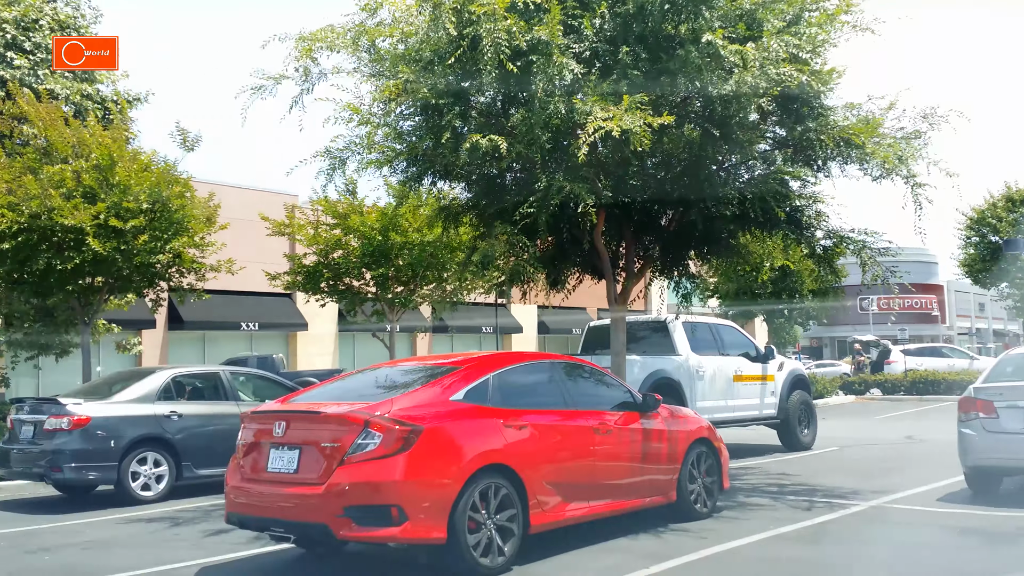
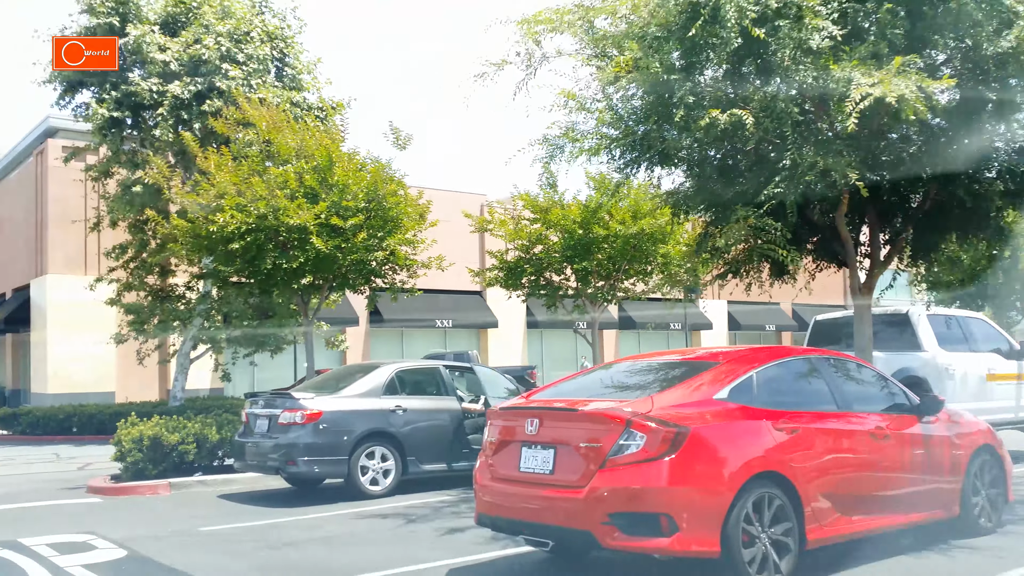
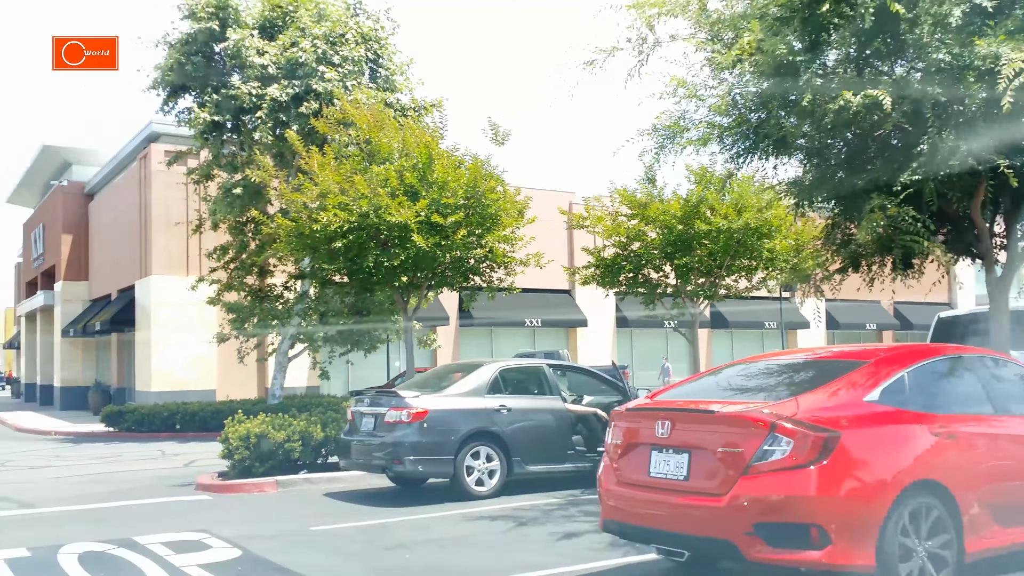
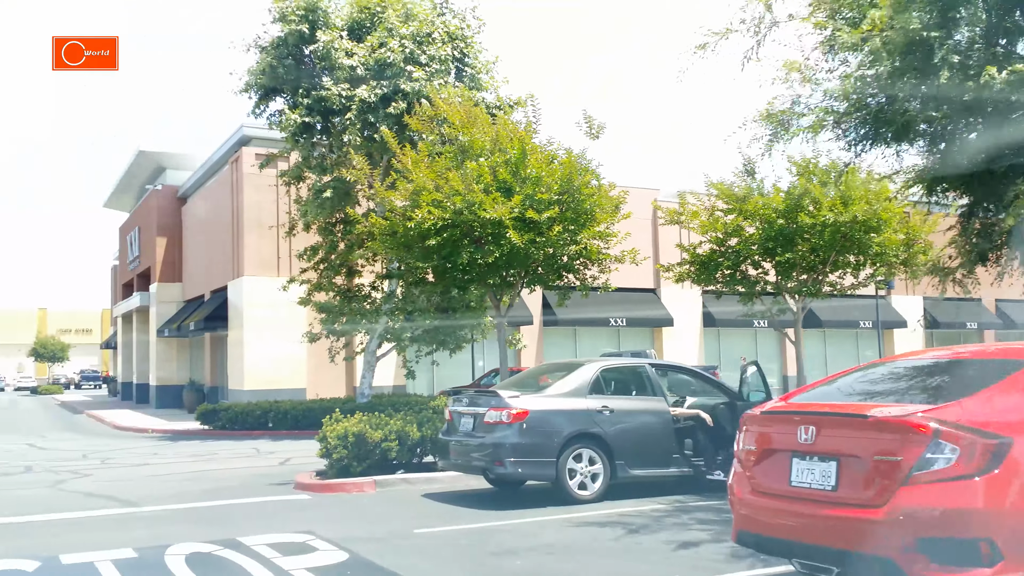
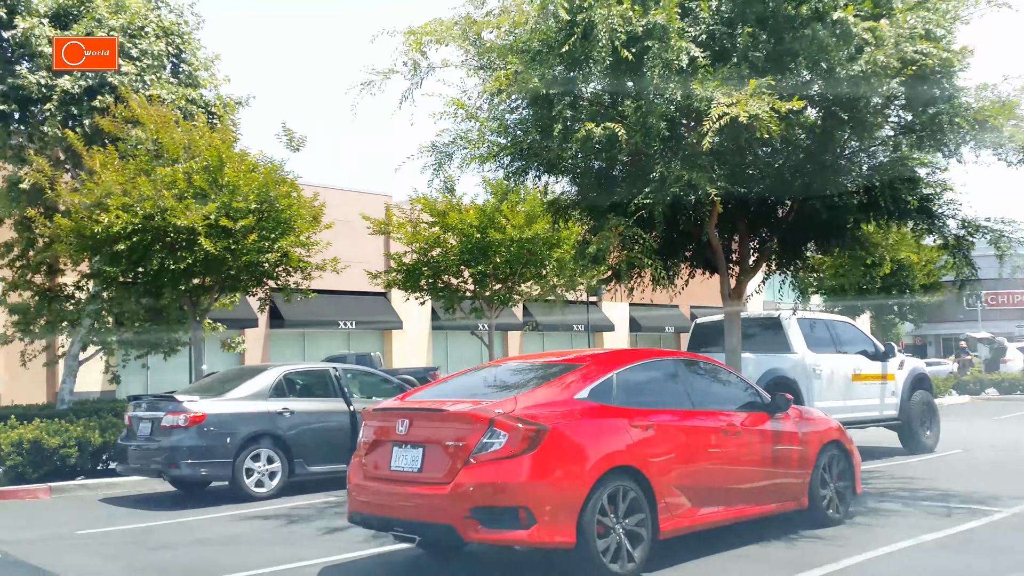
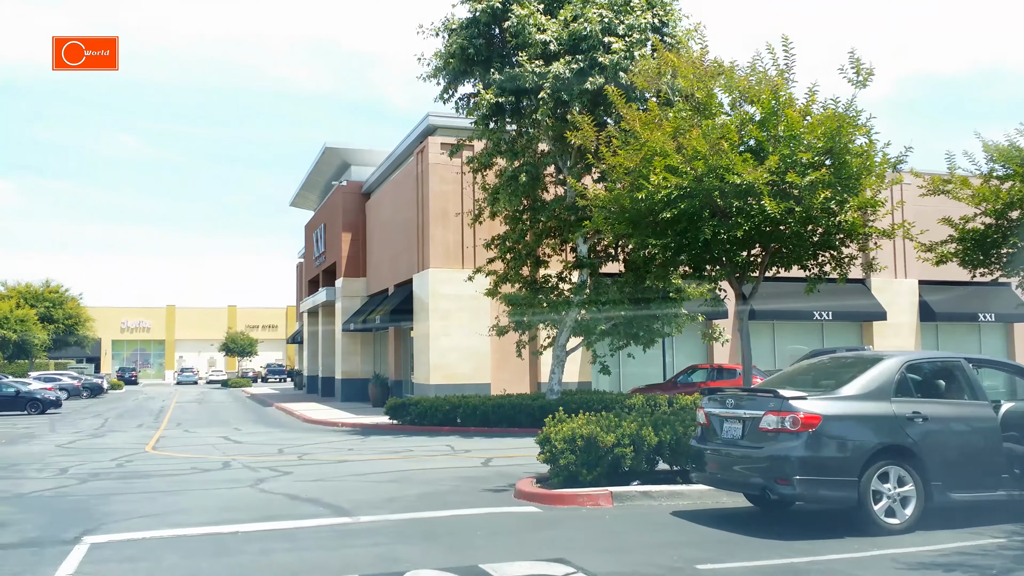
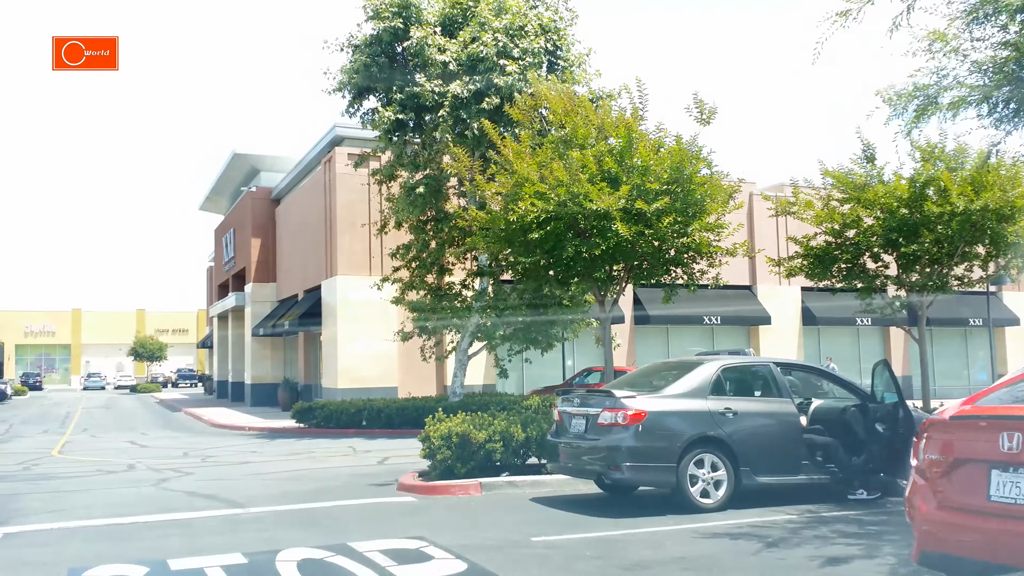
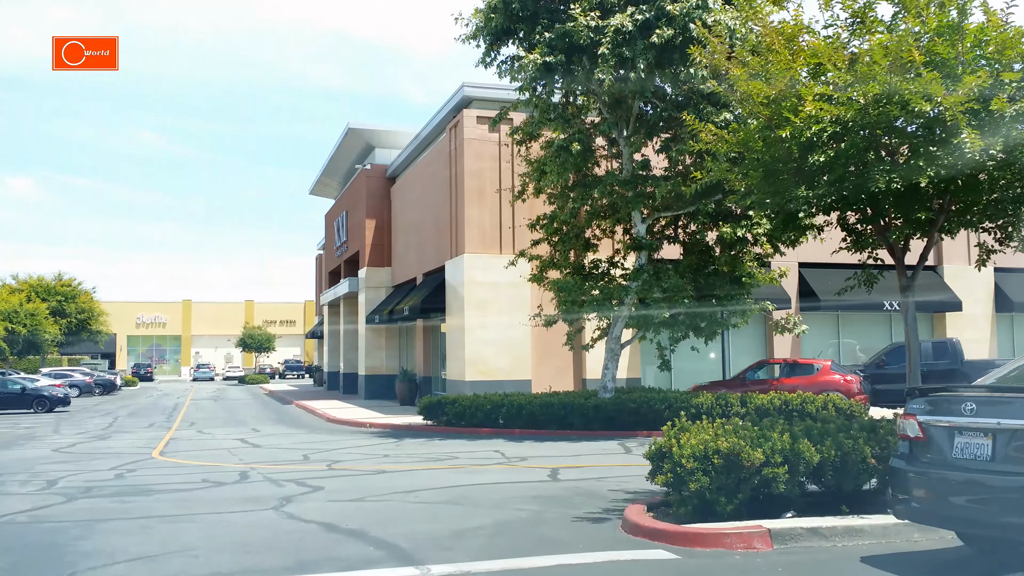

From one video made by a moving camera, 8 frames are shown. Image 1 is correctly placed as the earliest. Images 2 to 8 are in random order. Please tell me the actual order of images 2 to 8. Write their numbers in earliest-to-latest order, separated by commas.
5, 2, 3, 4, 7, 6, 8
